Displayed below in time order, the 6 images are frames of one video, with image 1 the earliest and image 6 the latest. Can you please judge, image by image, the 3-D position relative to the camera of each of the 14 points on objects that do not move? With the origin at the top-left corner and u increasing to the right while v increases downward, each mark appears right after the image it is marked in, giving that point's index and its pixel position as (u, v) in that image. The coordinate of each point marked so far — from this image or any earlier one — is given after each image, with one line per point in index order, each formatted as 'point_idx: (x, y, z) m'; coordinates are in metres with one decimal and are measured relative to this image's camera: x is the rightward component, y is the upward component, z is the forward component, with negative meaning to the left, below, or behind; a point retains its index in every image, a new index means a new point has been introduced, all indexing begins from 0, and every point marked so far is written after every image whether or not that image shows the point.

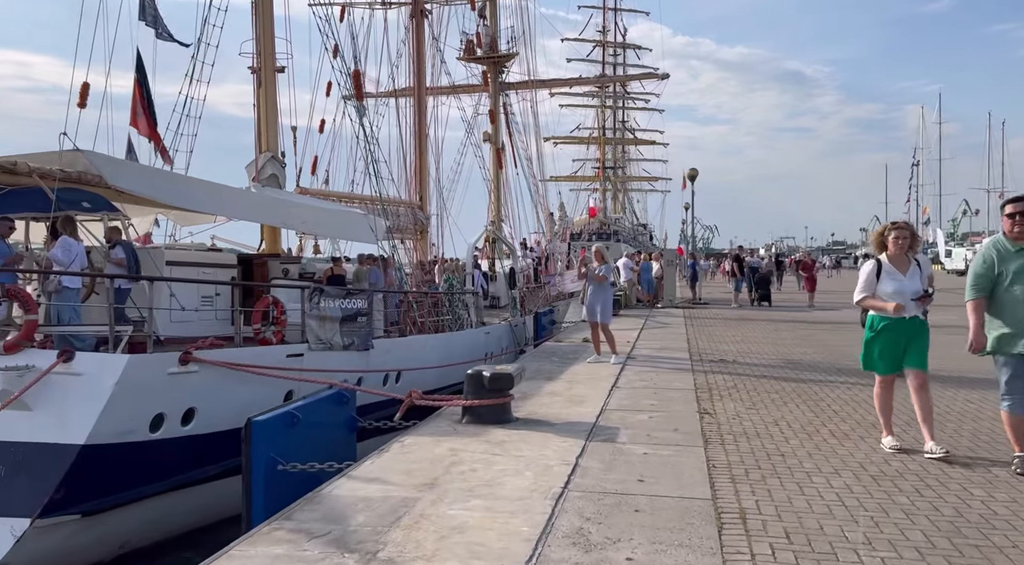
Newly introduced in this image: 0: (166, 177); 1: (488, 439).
0: (-3.7, +1.1, +9.1) m
1: (-0.1, -0.9, +5.0) m
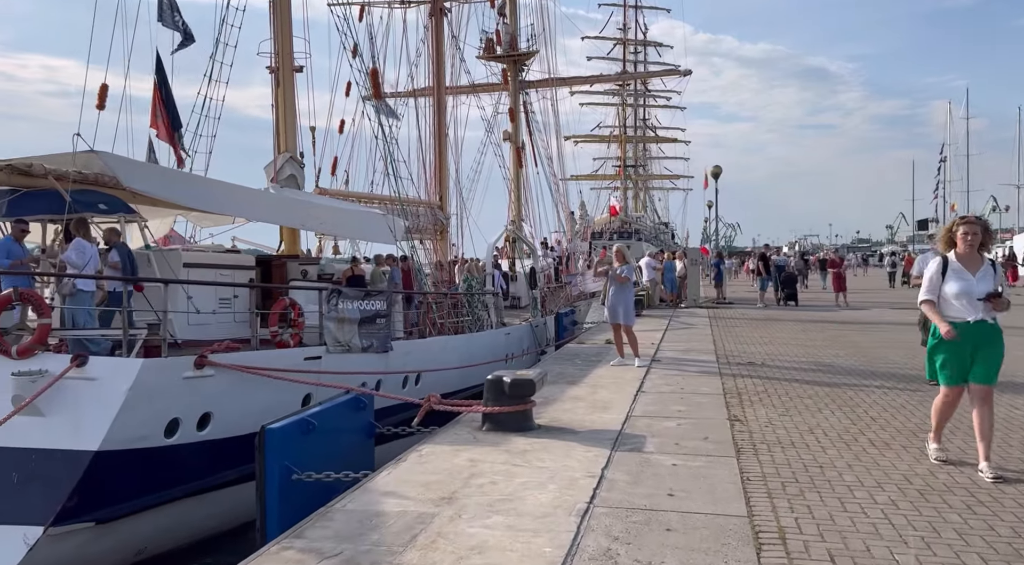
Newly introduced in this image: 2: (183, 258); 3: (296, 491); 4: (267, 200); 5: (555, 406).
0: (-3.5, +1.1, +9.0) m
1: (0.0, -0.9, +4.8) m
2: (-3.5, +0.3, +9.3) m
3: (-1.3, -1.3, +5.2) m
4: (-2.9, +1.0, +10.0) m
5: (+0.3, -0.9, +6.3) m
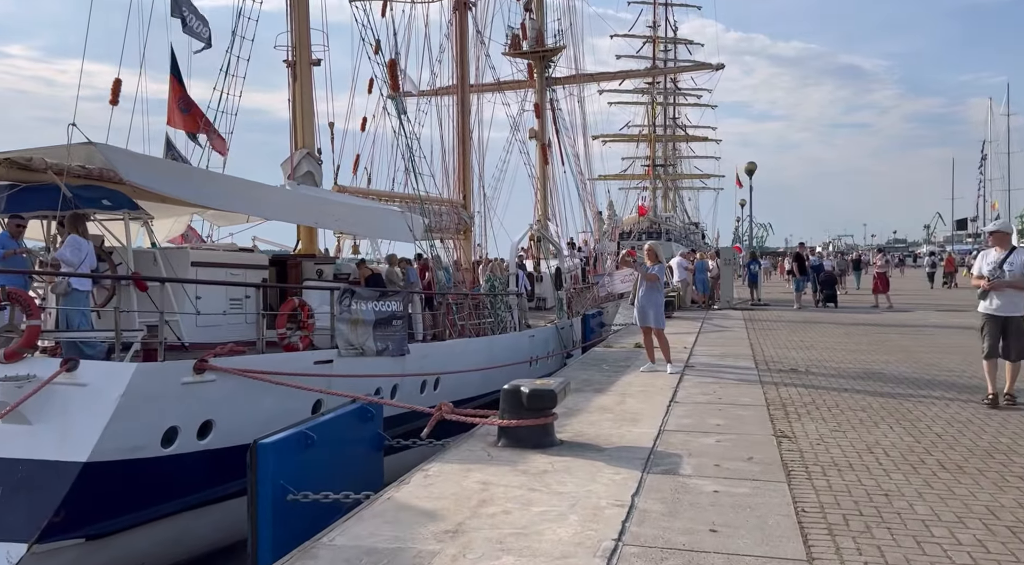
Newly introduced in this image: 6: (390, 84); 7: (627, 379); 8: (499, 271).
0: (-3.3, +1.1, +8.6) m
1: (+0.1, -0.9, +4.3) m
2: (-3.3, +0.3, +8.9) m
3: (-1.2, -1.3, +4.7) m
4: (-2.6, +1.0, +9.5) m
5: (+0.5, -0.9, +5.7) m
6: (-1.6, +2.6, +11.1) m
7: (+1.0, -0.9, +7.6) m
8: (-0.2, +0.2, +14.7) m
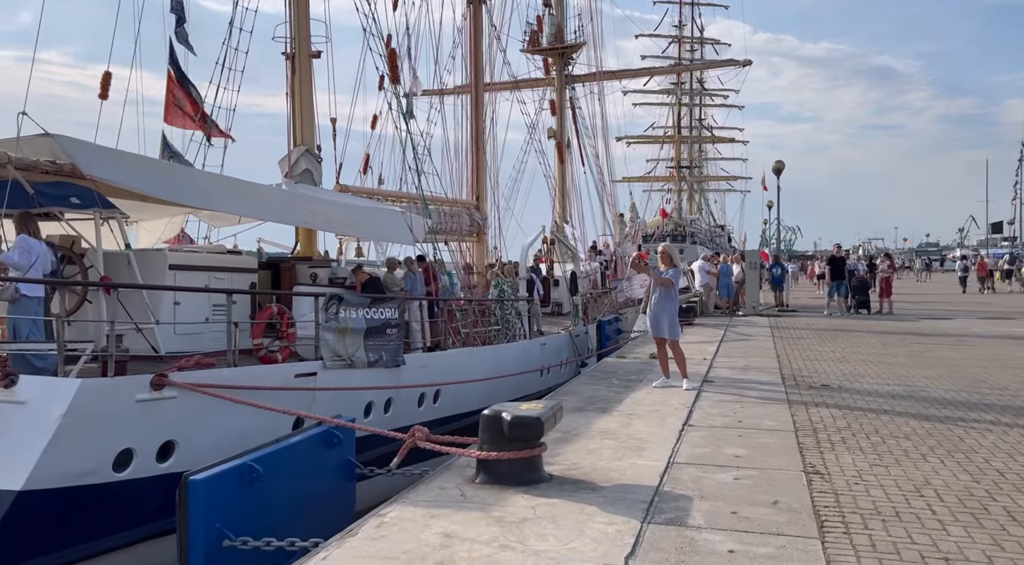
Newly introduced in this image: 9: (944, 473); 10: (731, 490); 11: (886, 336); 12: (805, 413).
0: (-3.2, +1.1, +8.0) m
1: (0.0, -1.0, +3.6) m
2: (-3.3, +0.2, +8.2) m
3: (-1.3, -1.3, +4.0) m
4: (-2.5, +0.9, +8.9) m
5: (+0.4, -0.9, +5.0) m
6: (-1.5, +2.5, +10.4) m
7: (+1.0, -0.9, +6.8) m
8: (0.0, +0.1, +13.9) m
9: (+2.2, -1.0, +4.4) m
10: (+1.0, -1.0, +4.0) m
11: (+5.2, -0.7, +11.9) m
12: (+2.0, -0.9, +6.0) m
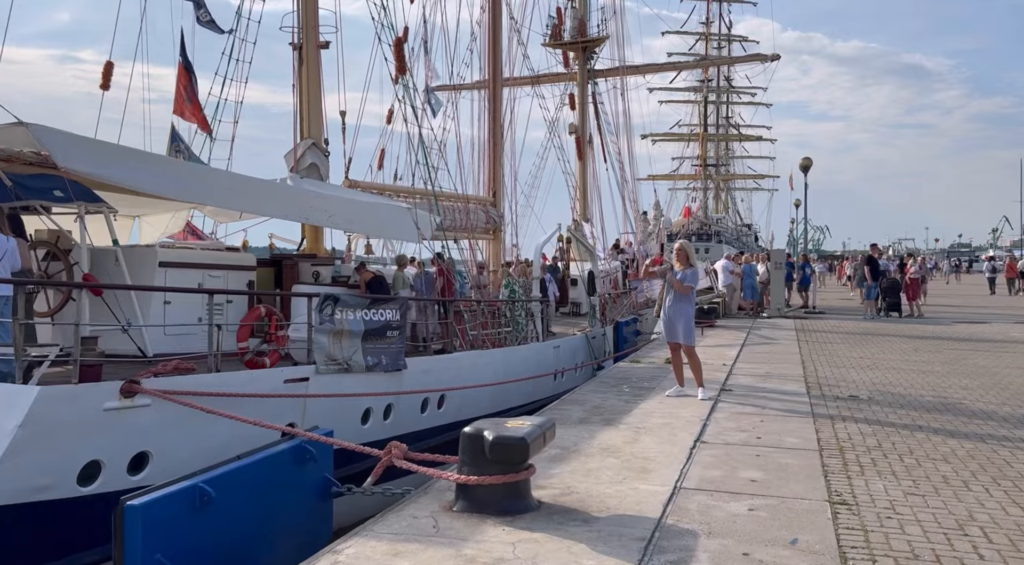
0: (-3.2, +1.1, +7.6) m
1: (-0.1, -1.0, +3.1) m
2: (-3.2, +0.2, +7.9) m
3: (-1.4, -1.3, +3.6) m
4: (-2.5, +0.9, +8.5) m
5: (+0.3, -1.0, +4.5) m
6: (-1.3, +2.5, +10.0) m
7: (+1.0, -0.9, +6.3) m
8: (+0.2, +0.1, +13.5) m
9: (+2.1, -1.0, +3.8) m
10: (+0.9, -1.0, +3.5) m
11: (+5.3, -0.8, +11.3) m
12: (+2.0, -0.9, +5.5) m
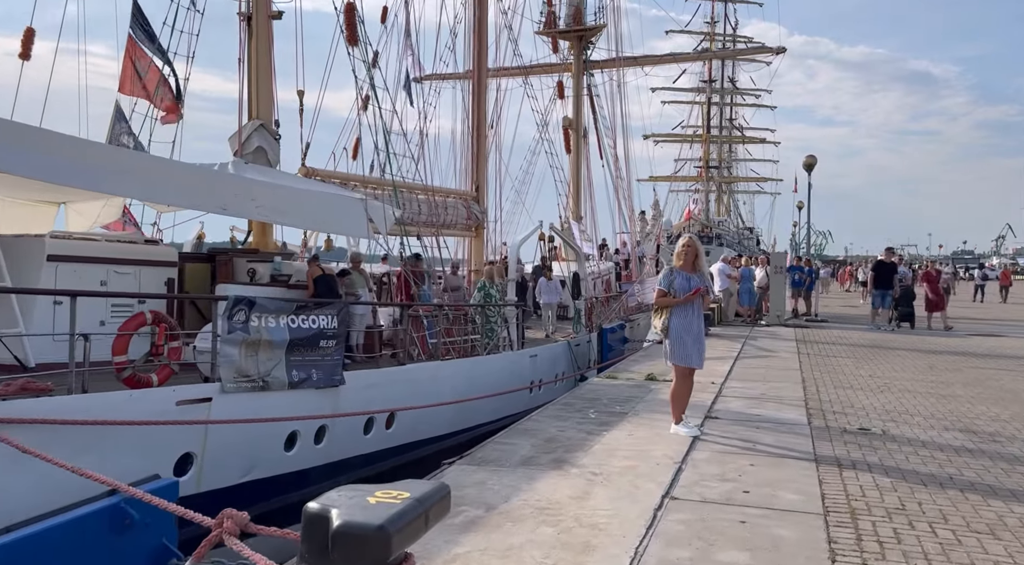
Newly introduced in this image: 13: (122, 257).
0: (-3.6, +1.1, +6.4) m
1: (-0.5, -1.0, +1.9) m
2: (-3.6, +0.3, +6.7) m
3: (-1.8, -1.3, +2.4) m
4: (-2.8, +0.9, +7.3) m
5: (-0.1, -1.0, +3.3) m
6: (-1.7, +2.5, +8.8) m
7: (+0.6, -0.9, +5.1) m
8: (-0.2, +0.1, +12.3) m
9: (+1.7, -1.0, +2.7) m
10: (+0.5, -1.0, +2.3) m
11: (+5.0, -0.9, +10.1) m
12: (+1.6, -1.0, +4.3) m
13: (-3.3, +0.2, +7.2) m
